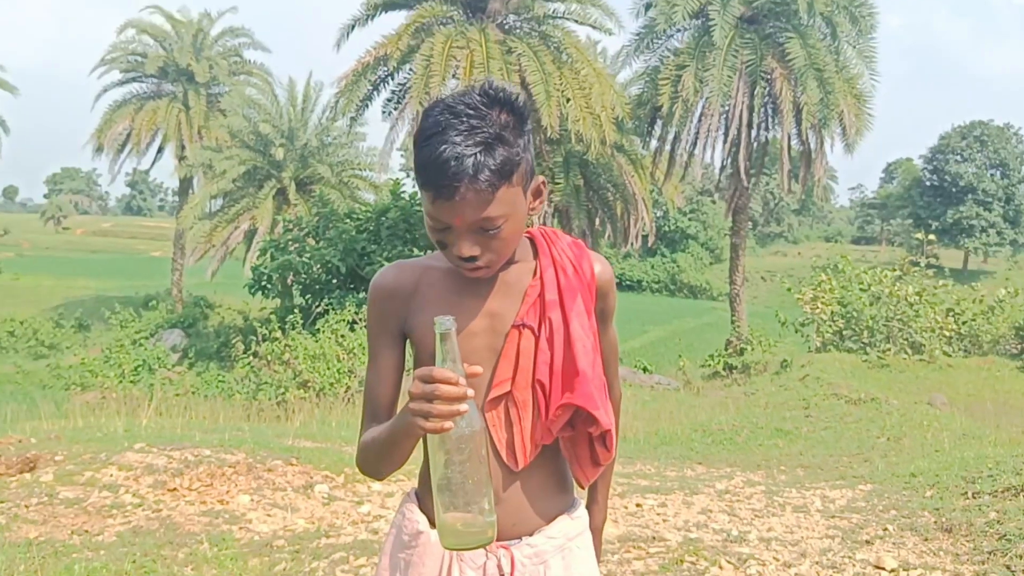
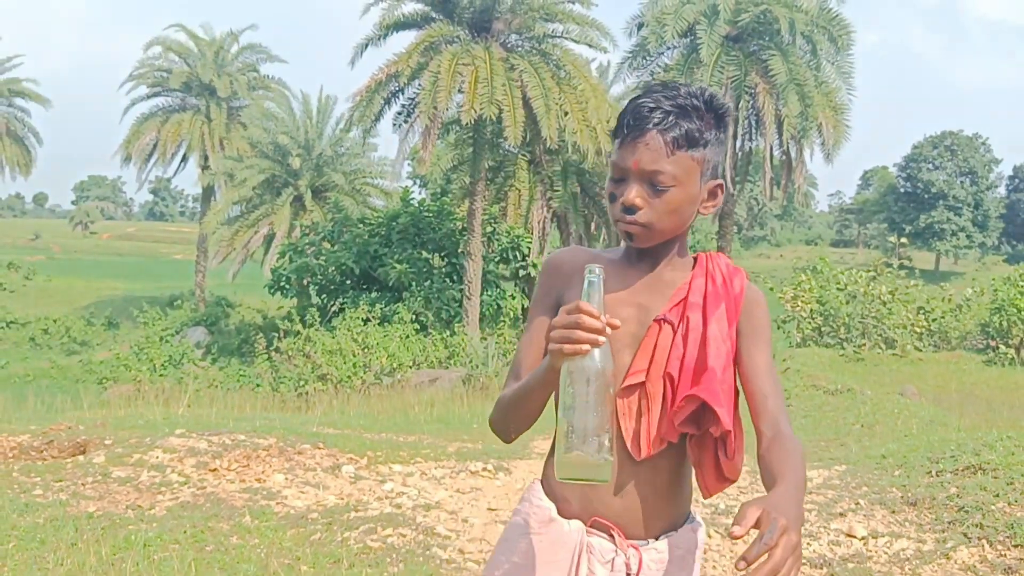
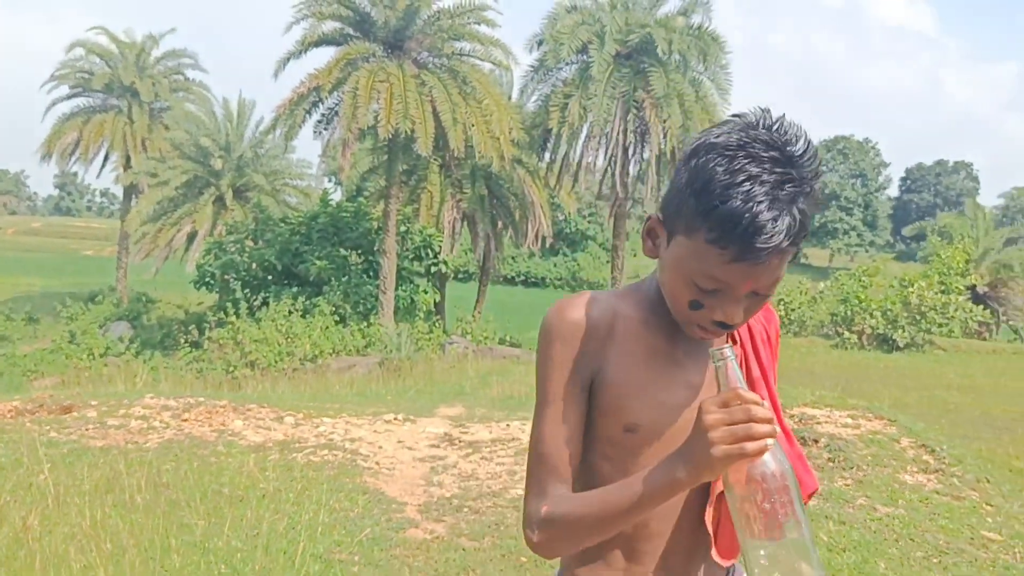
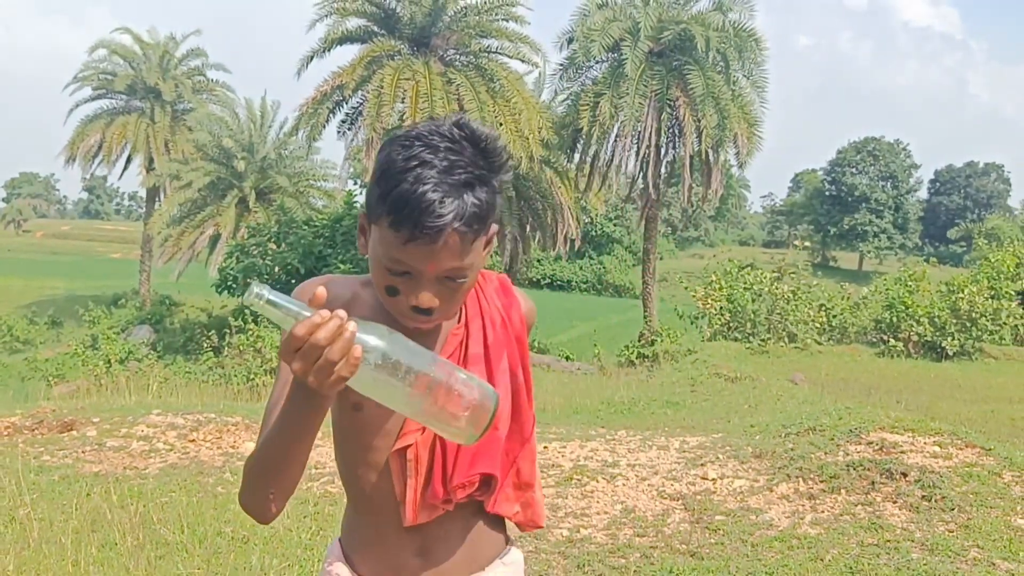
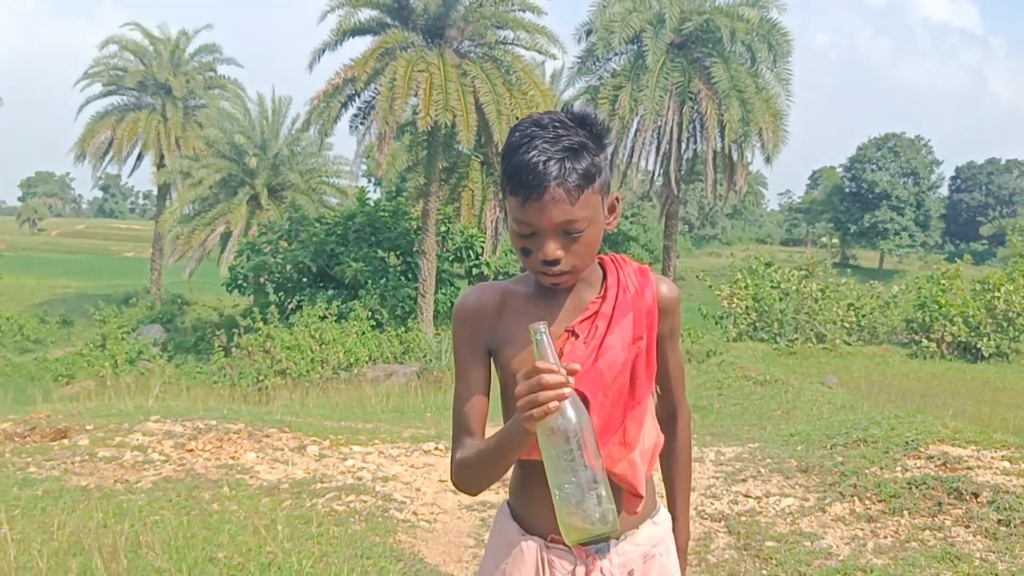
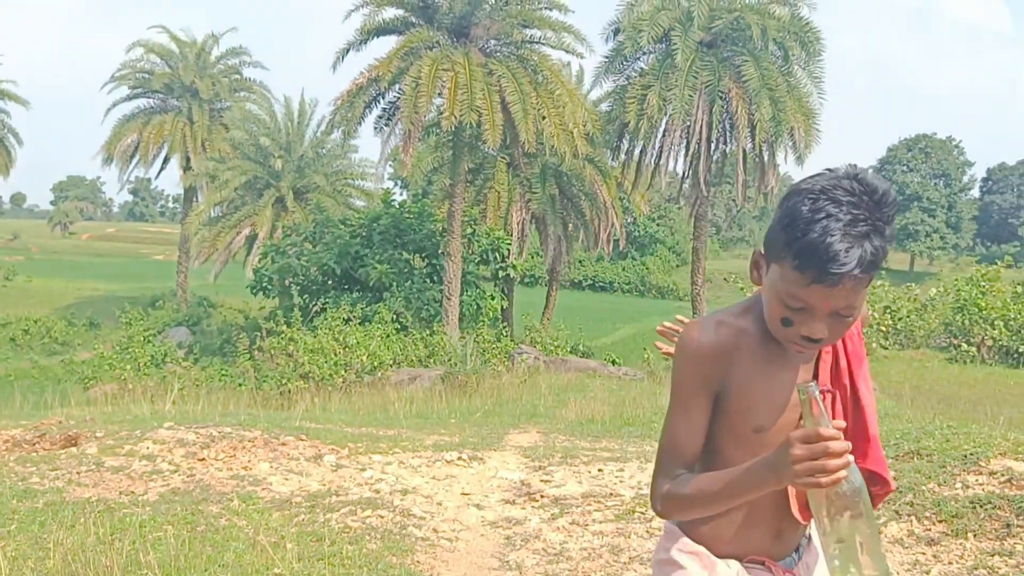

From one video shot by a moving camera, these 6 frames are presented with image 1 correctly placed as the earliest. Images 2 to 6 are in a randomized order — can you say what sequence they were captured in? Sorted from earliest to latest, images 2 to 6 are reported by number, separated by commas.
2, 6, 5, 4, 3
